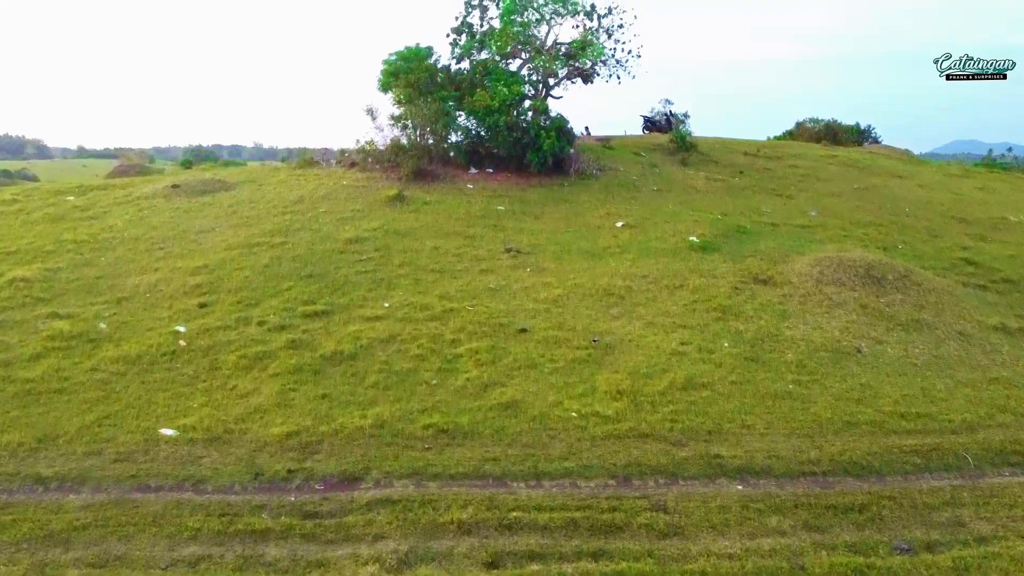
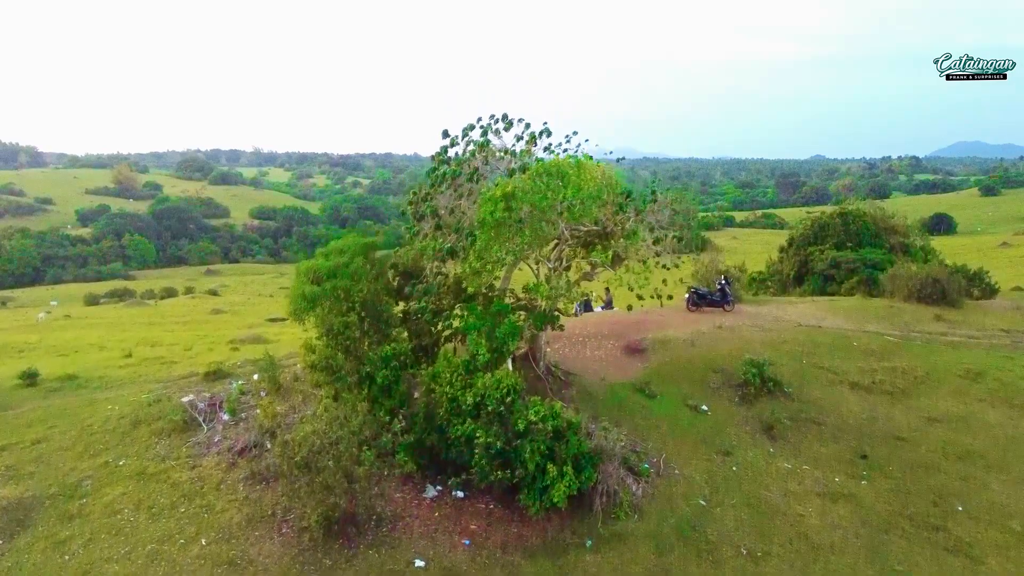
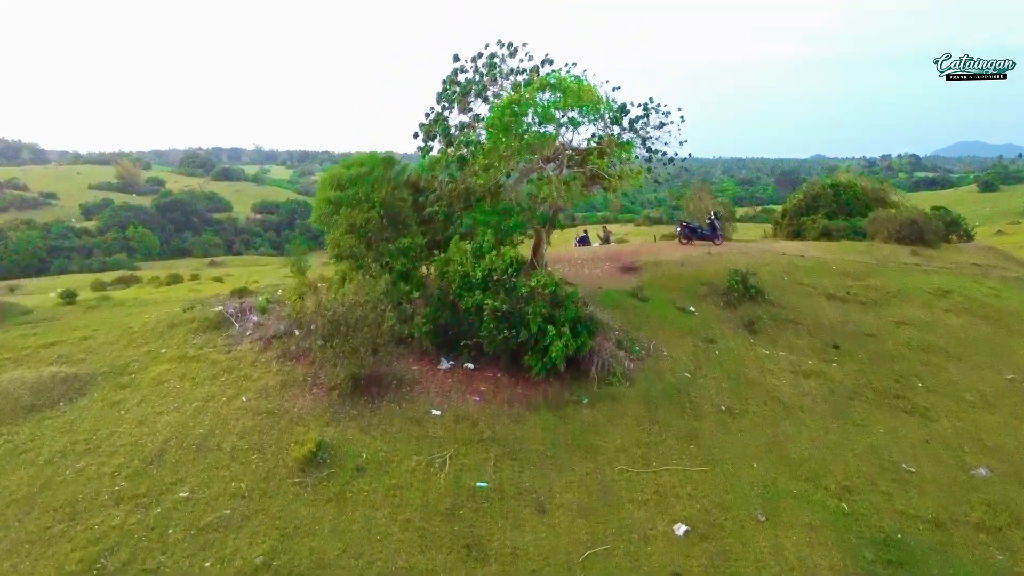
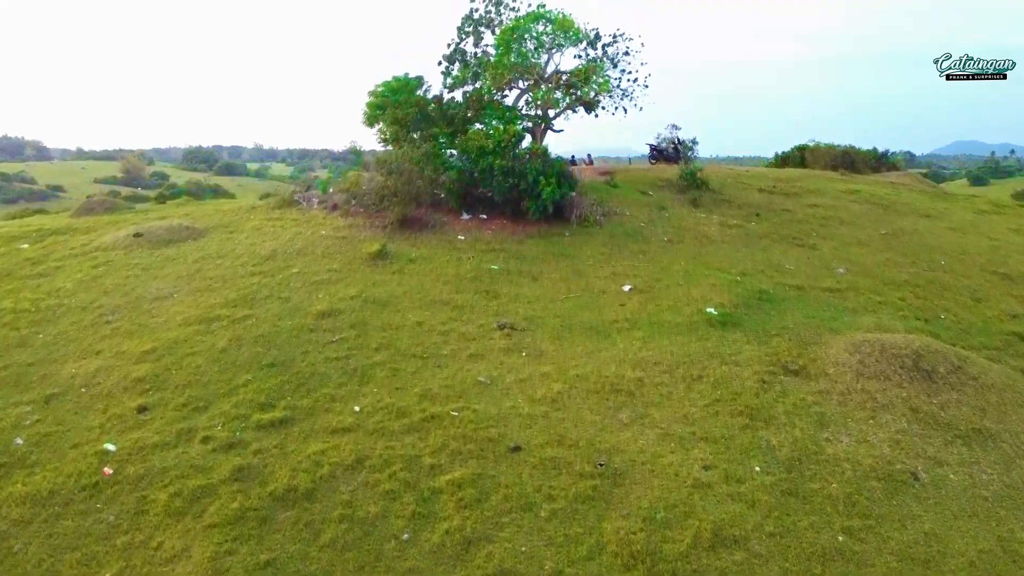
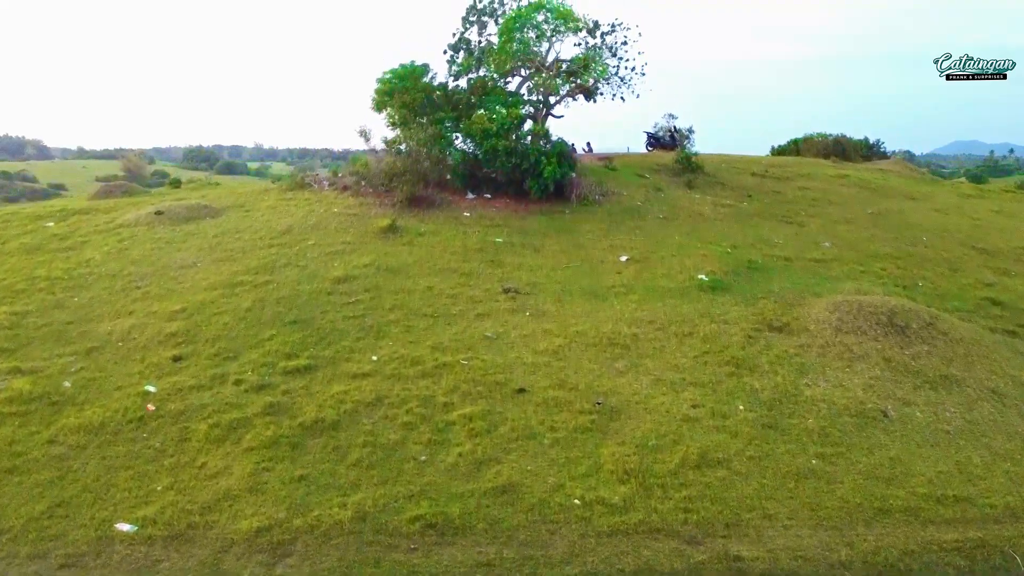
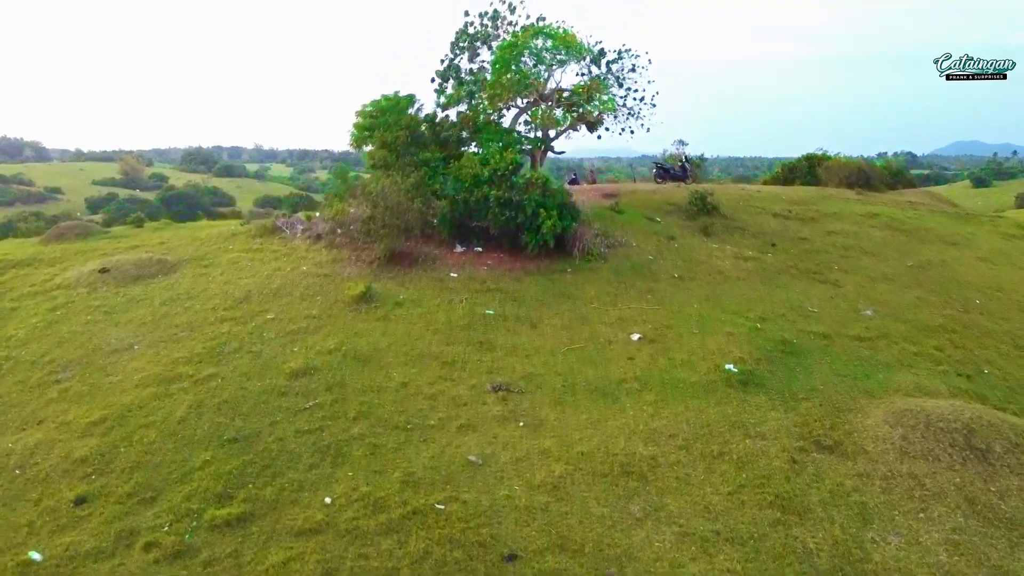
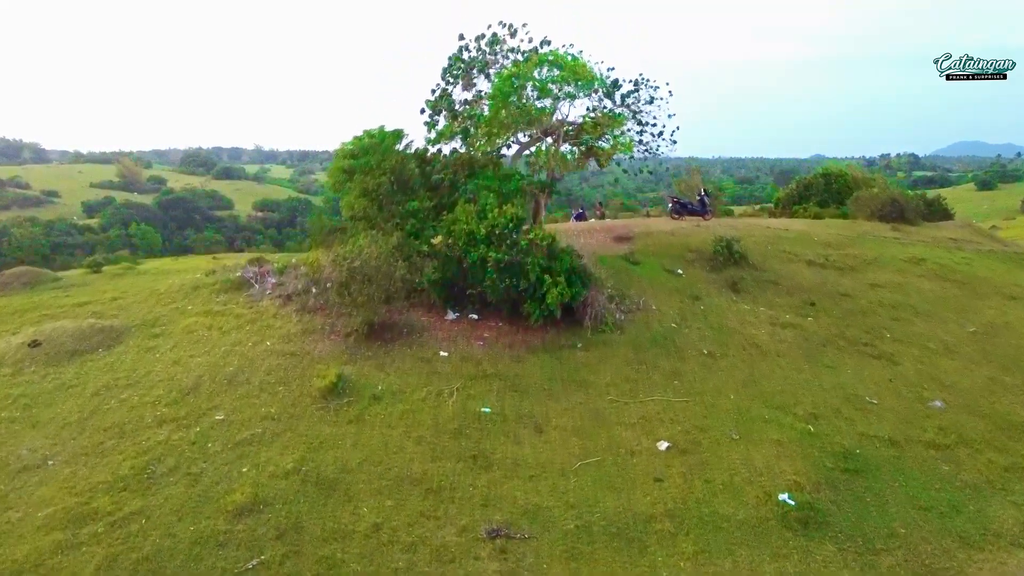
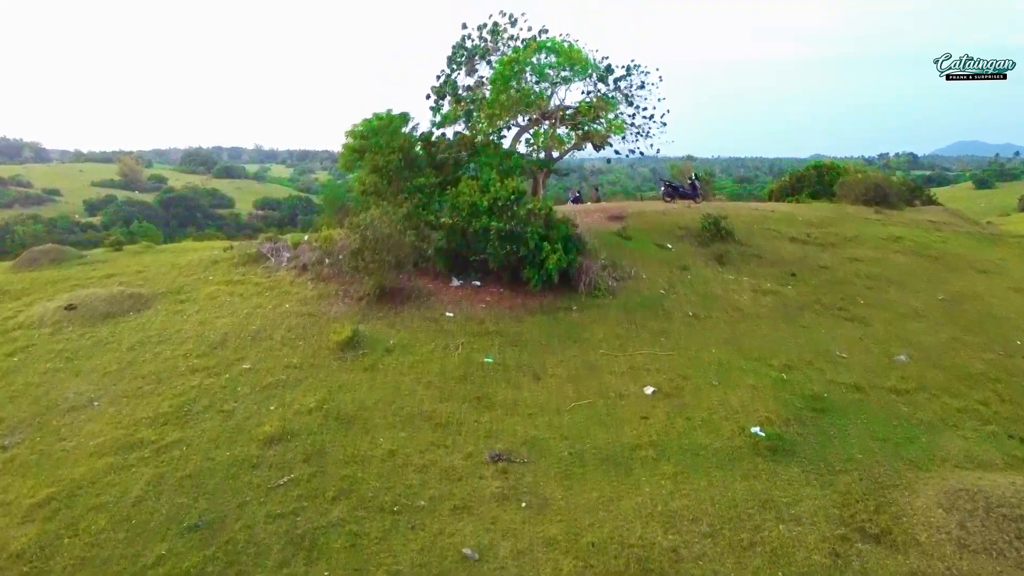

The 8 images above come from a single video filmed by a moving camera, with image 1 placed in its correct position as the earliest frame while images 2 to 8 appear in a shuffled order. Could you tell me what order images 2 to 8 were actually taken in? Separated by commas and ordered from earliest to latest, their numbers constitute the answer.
5, 4, 6, 8, 7, 3, 2
